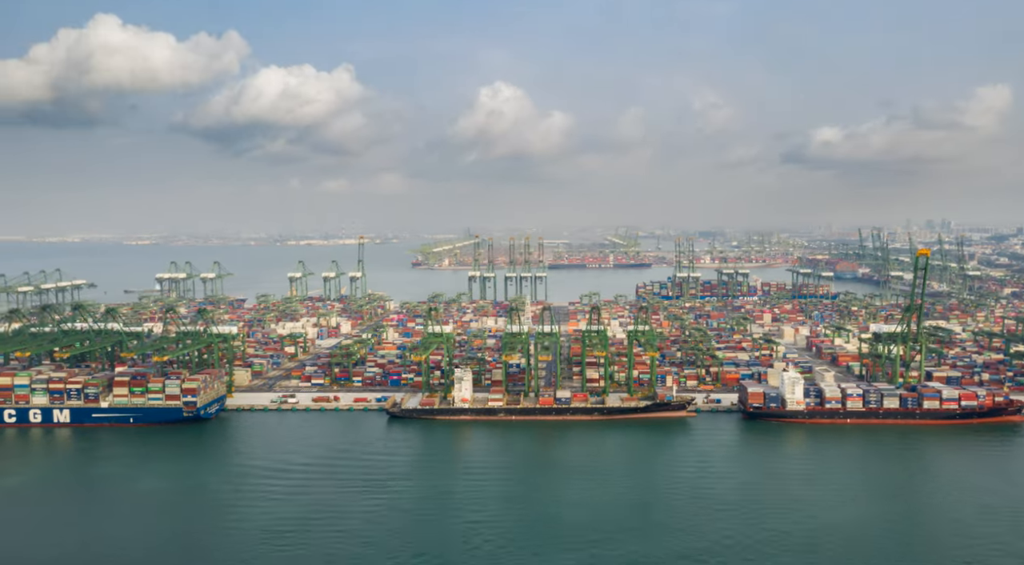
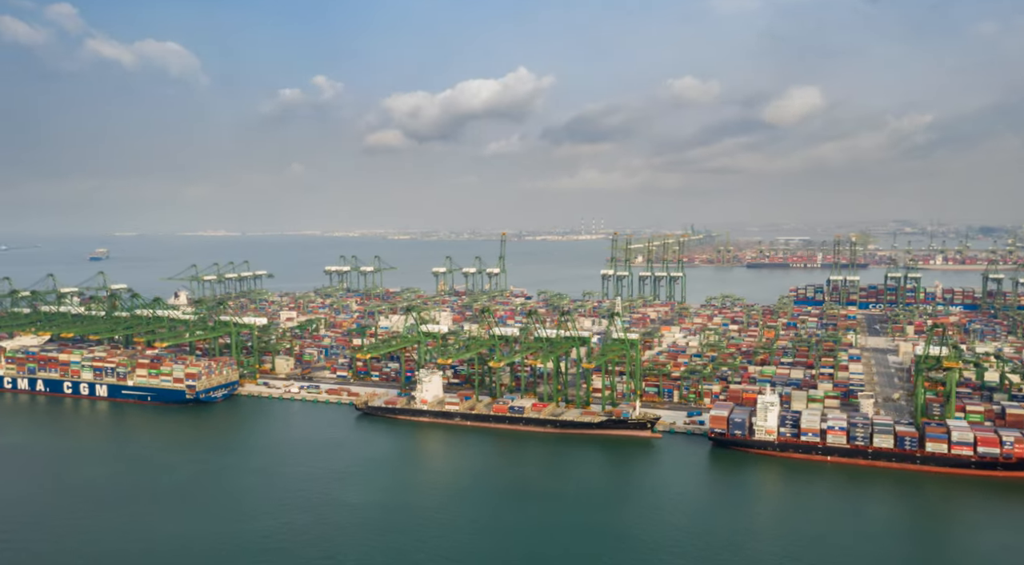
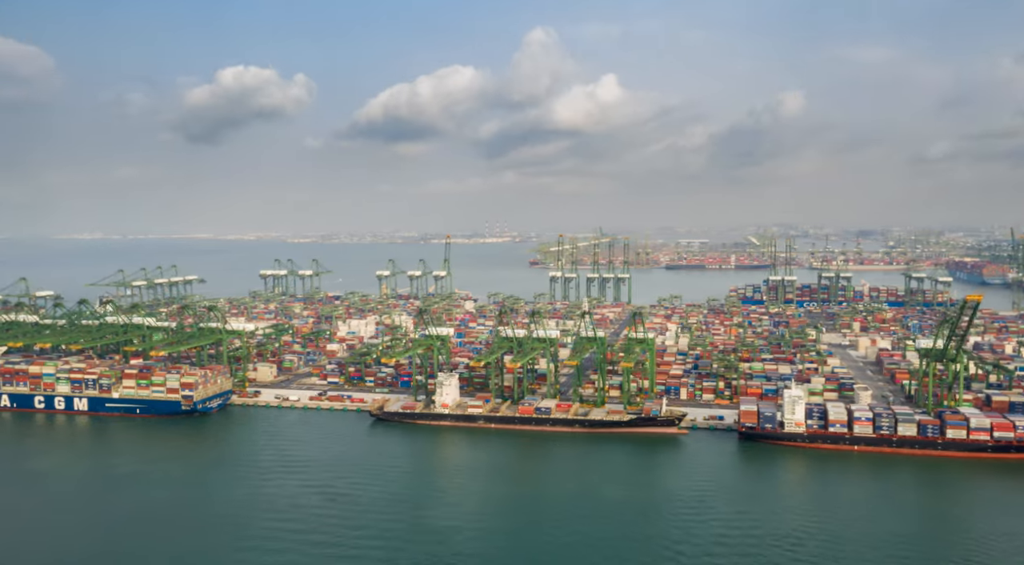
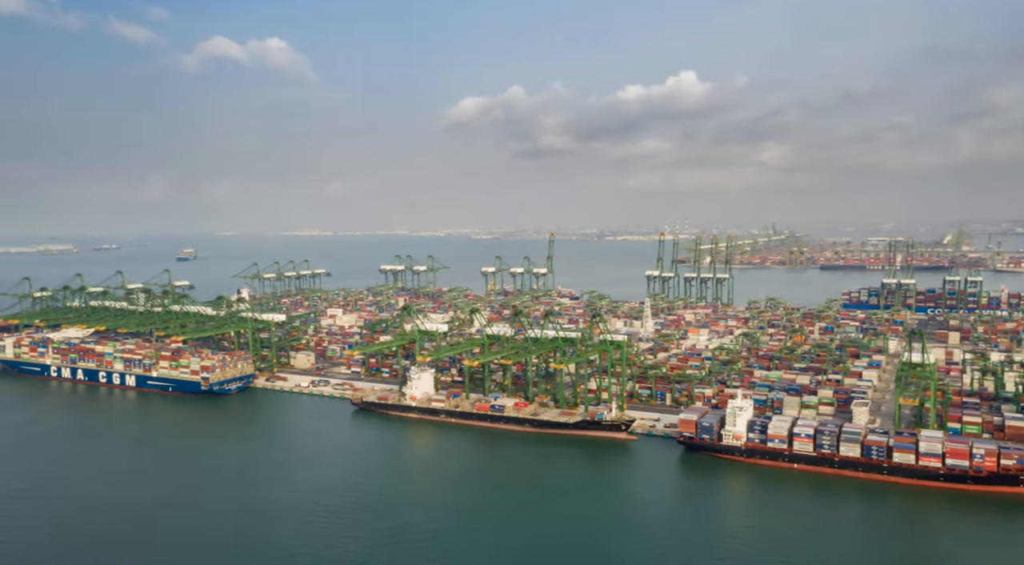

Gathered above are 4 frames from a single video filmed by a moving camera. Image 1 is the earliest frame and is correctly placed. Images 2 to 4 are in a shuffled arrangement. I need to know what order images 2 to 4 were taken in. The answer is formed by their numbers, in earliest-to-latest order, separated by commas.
3, 2, 4
